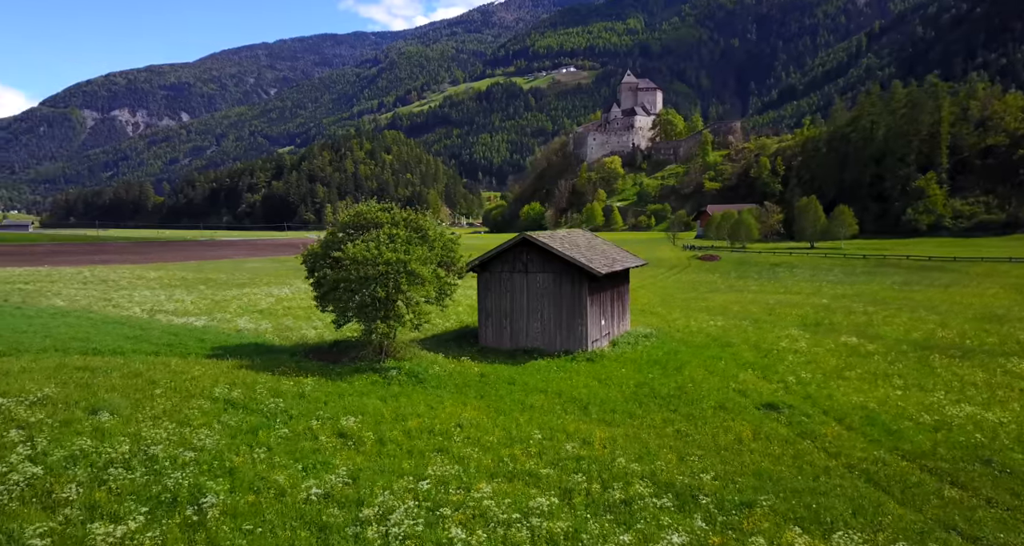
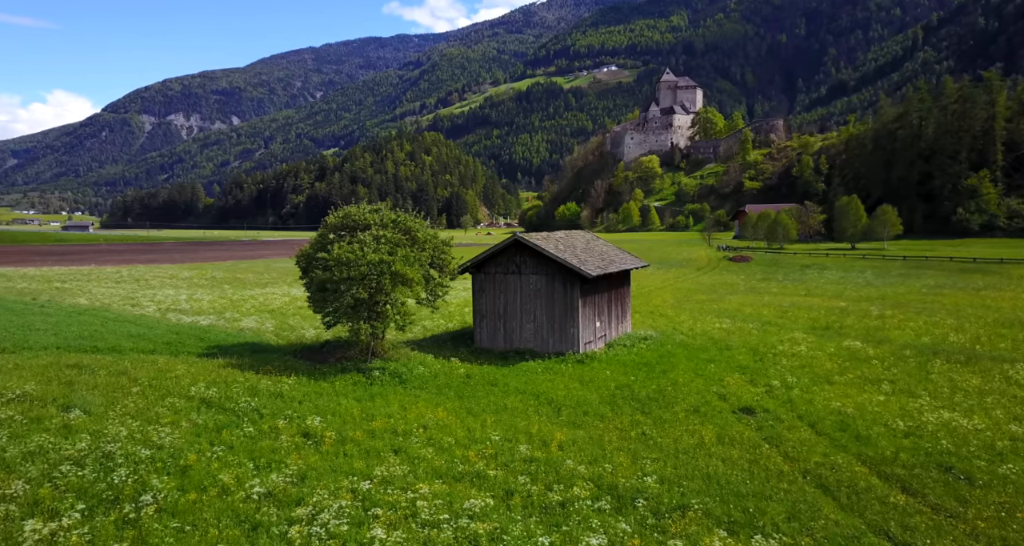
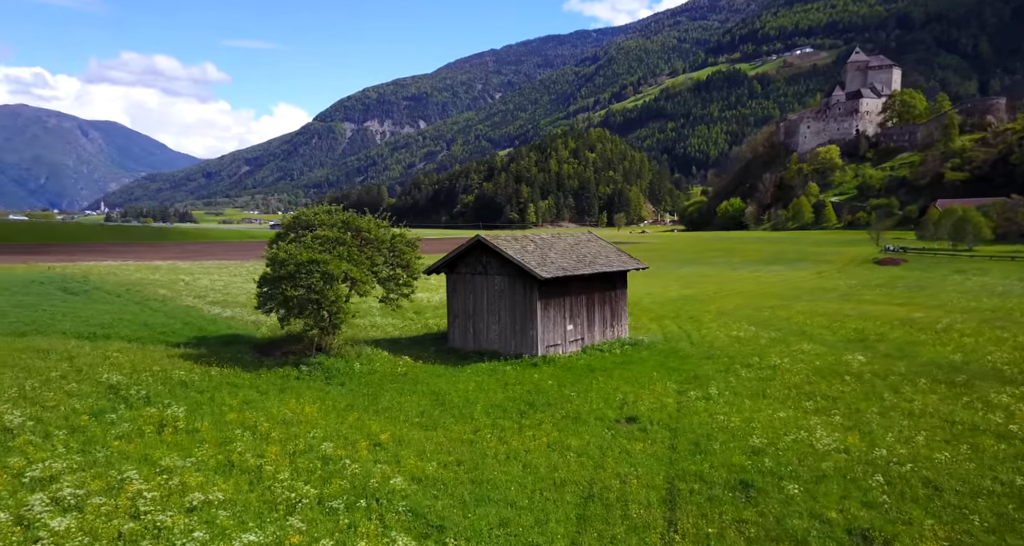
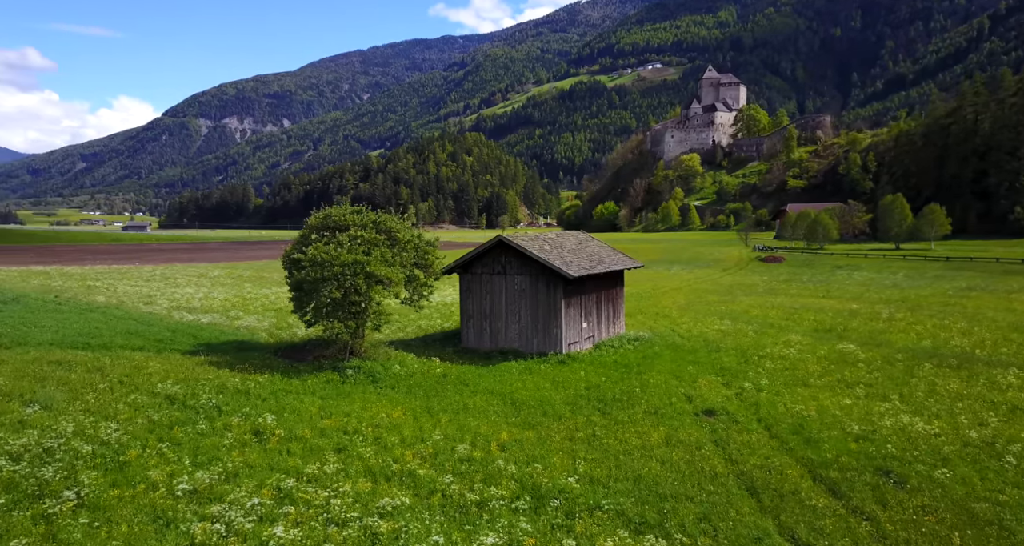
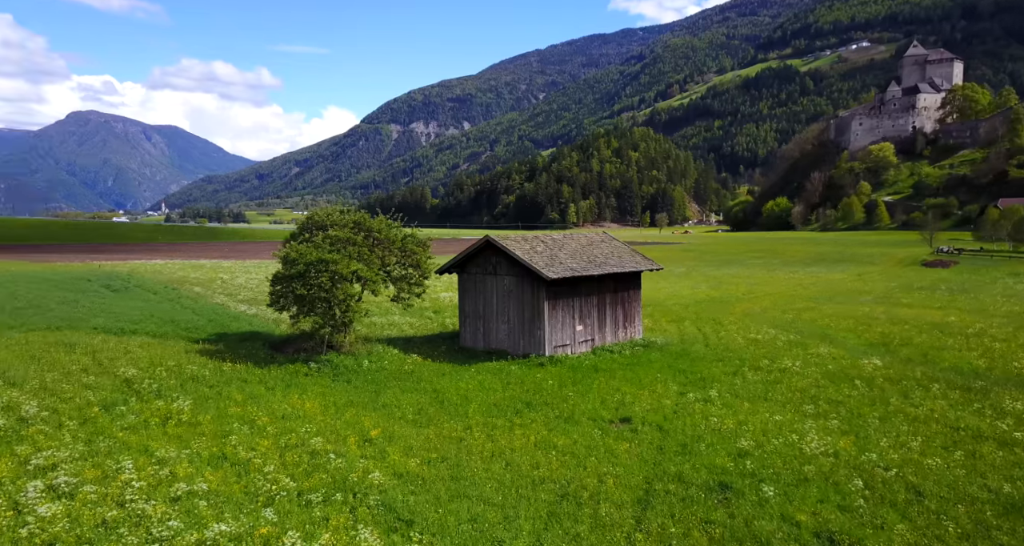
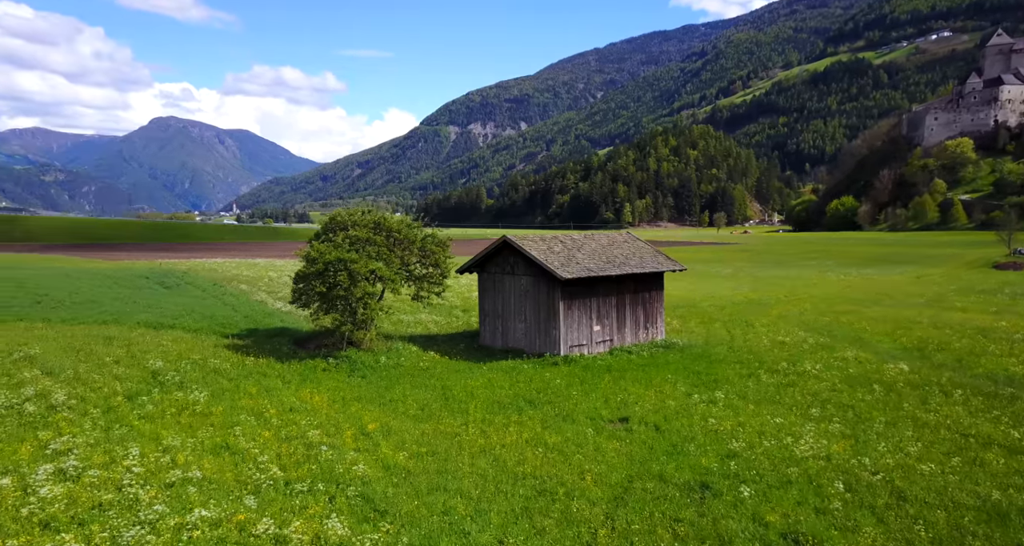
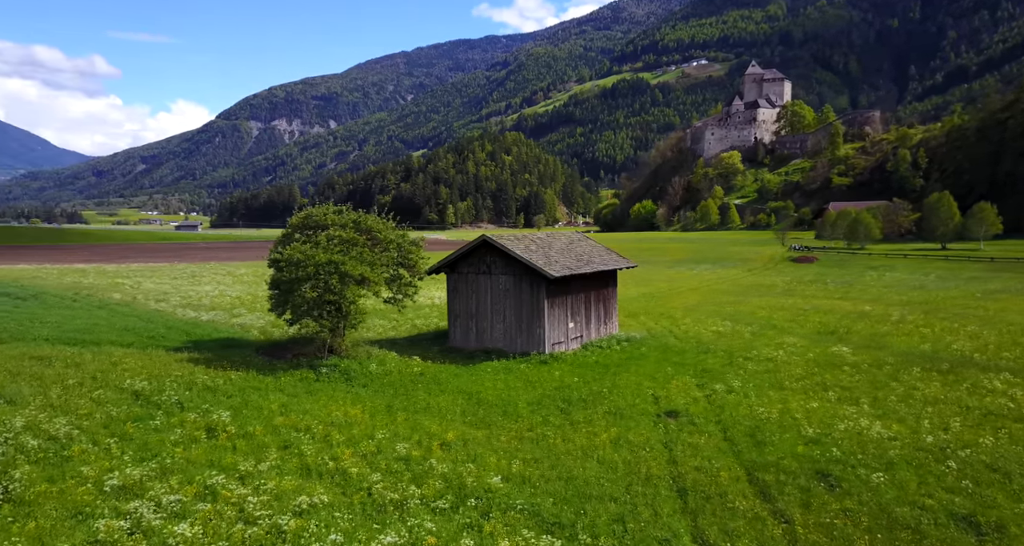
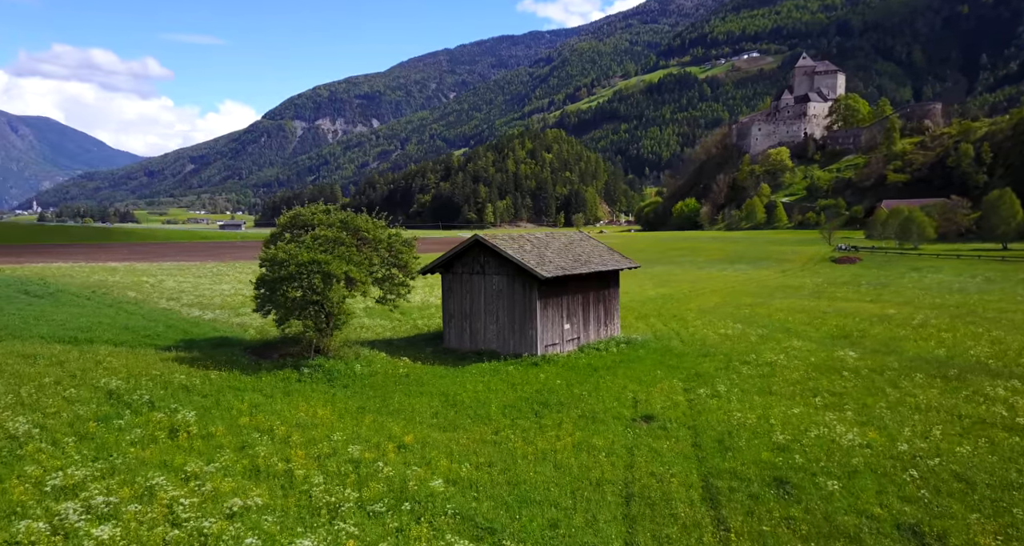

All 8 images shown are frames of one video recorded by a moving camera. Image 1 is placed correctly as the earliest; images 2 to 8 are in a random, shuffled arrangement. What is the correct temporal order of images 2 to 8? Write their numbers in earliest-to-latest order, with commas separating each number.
2, 4, 7, 8, 3, 5, 6
